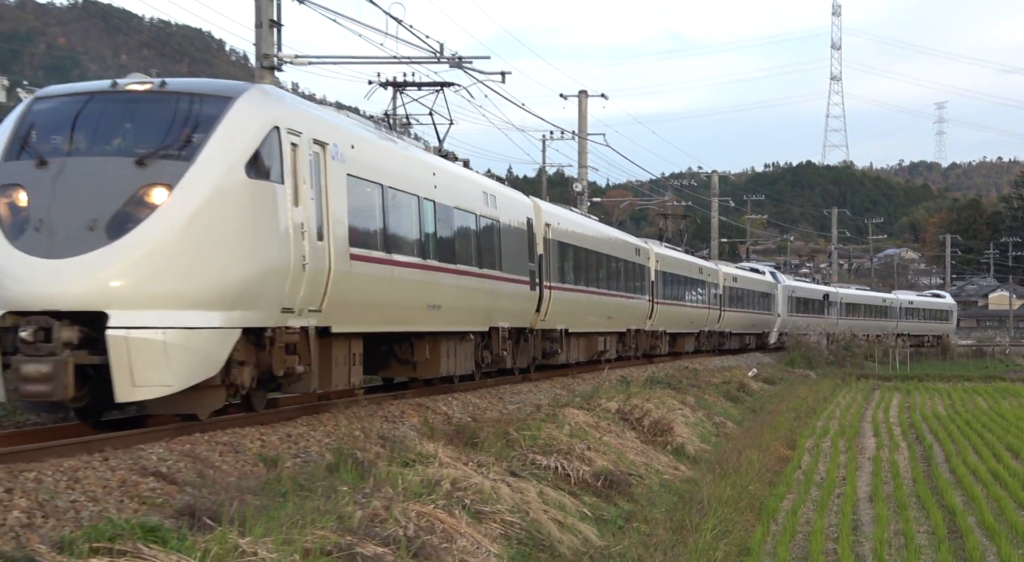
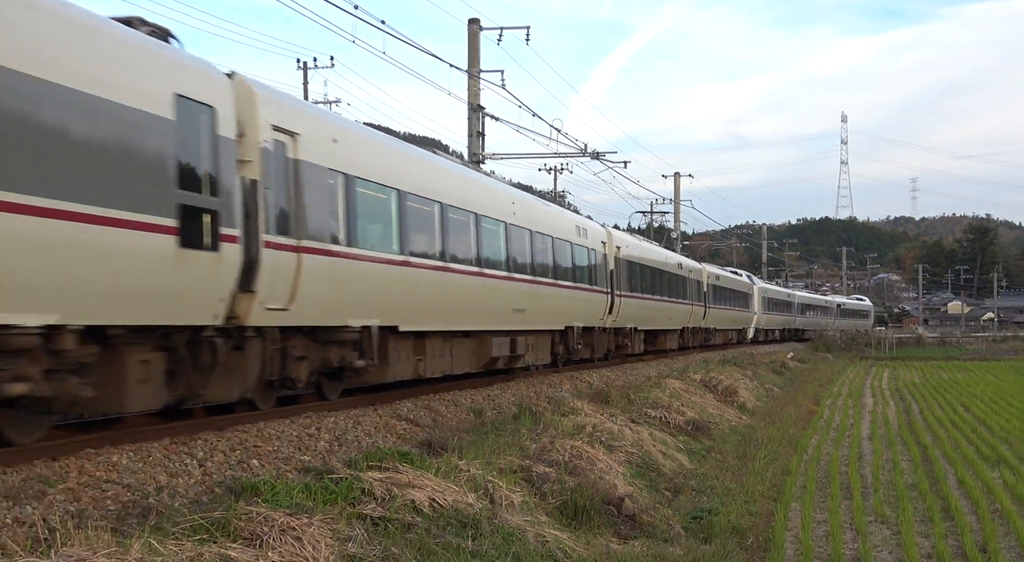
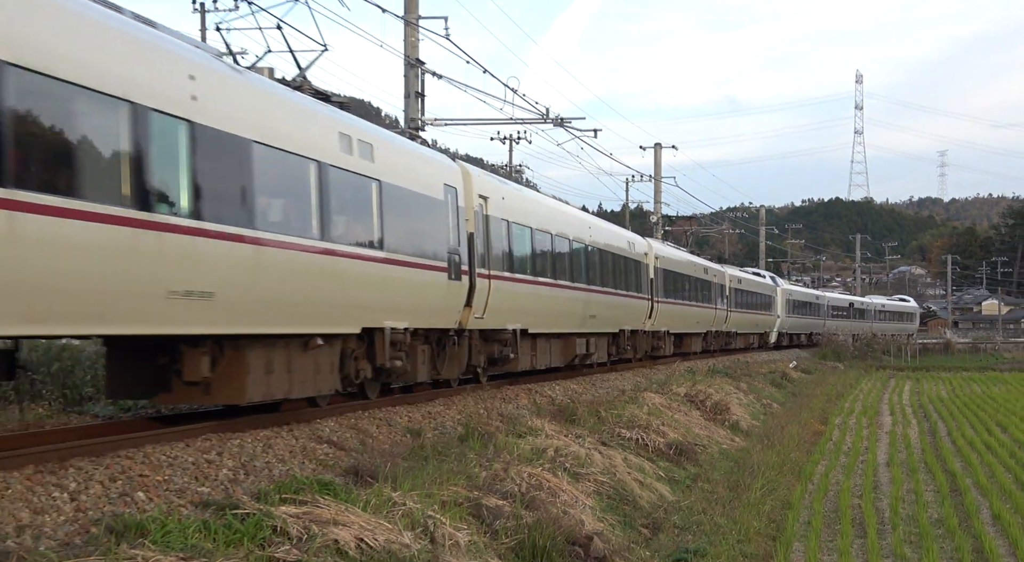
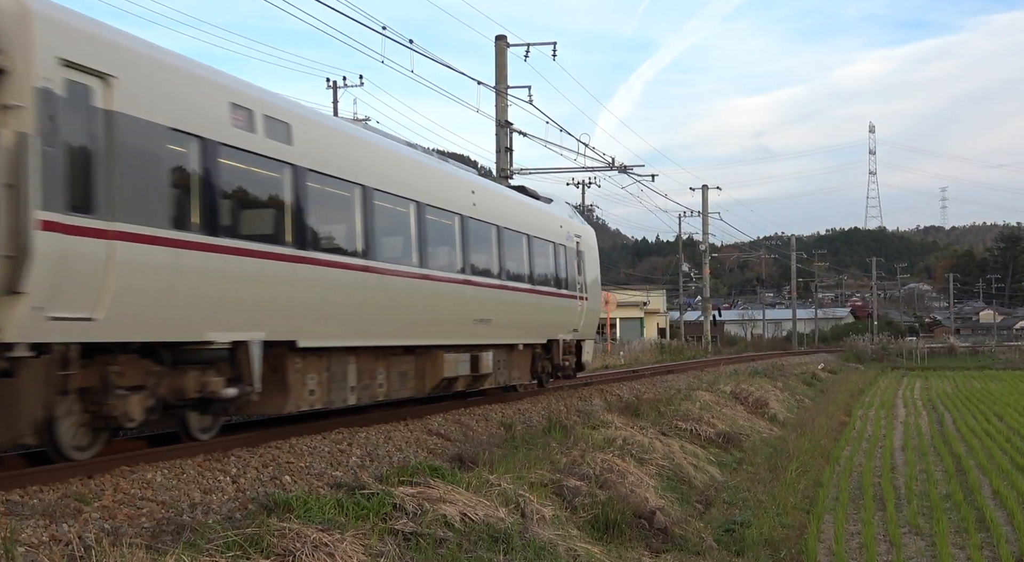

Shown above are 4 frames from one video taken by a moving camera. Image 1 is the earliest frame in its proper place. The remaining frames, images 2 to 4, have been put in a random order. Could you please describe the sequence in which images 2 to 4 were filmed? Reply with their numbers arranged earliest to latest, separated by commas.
3, 2, 4
